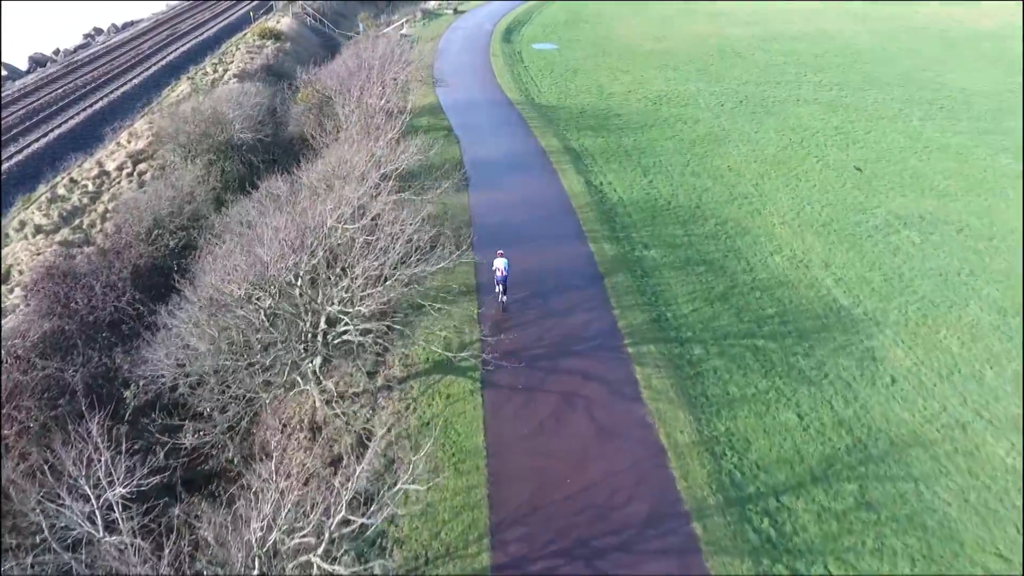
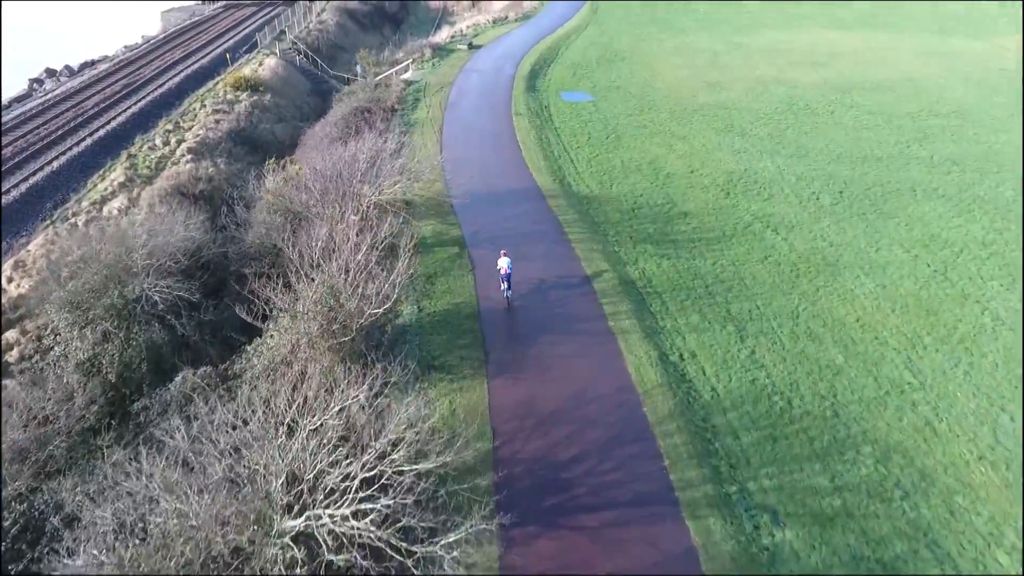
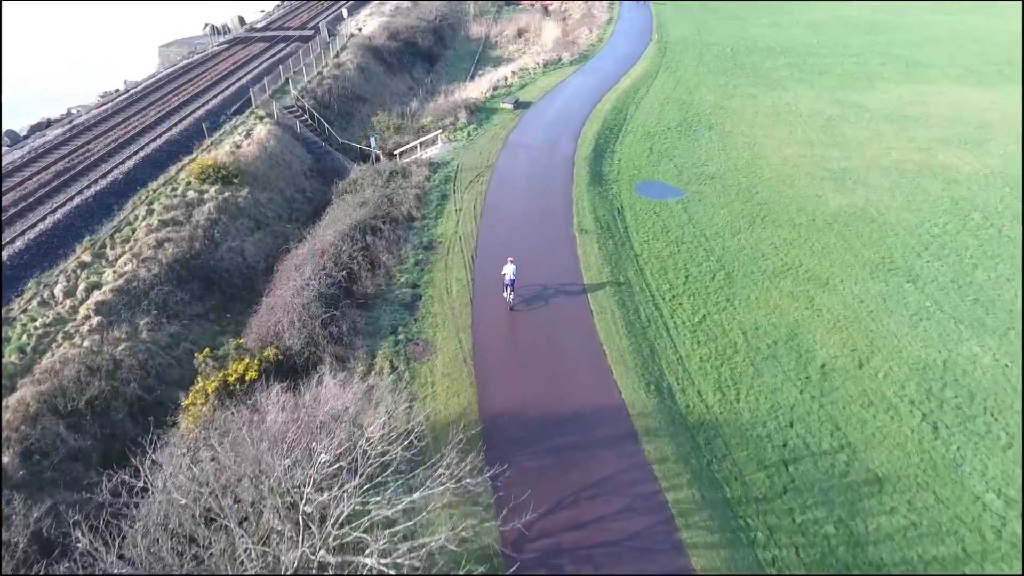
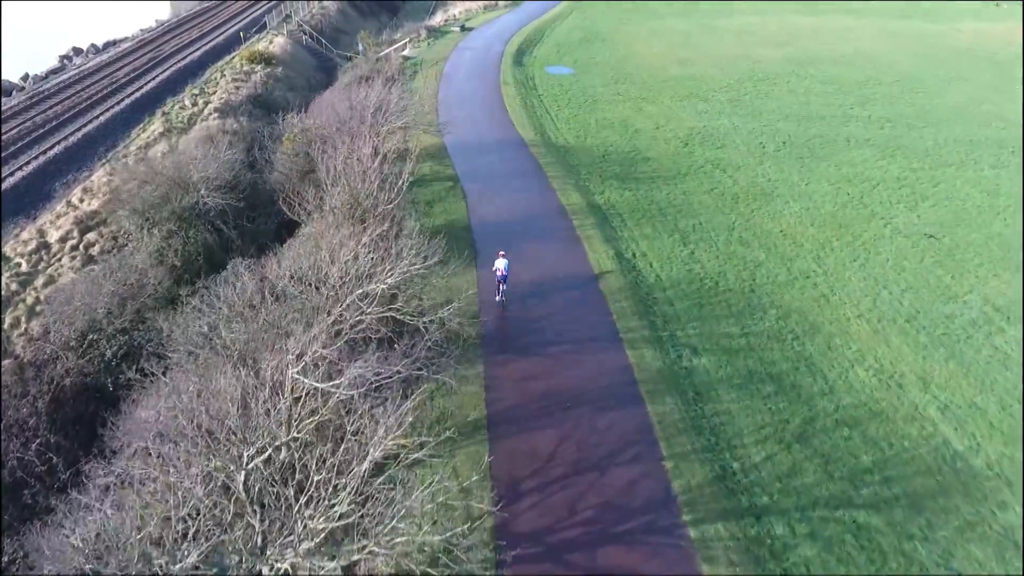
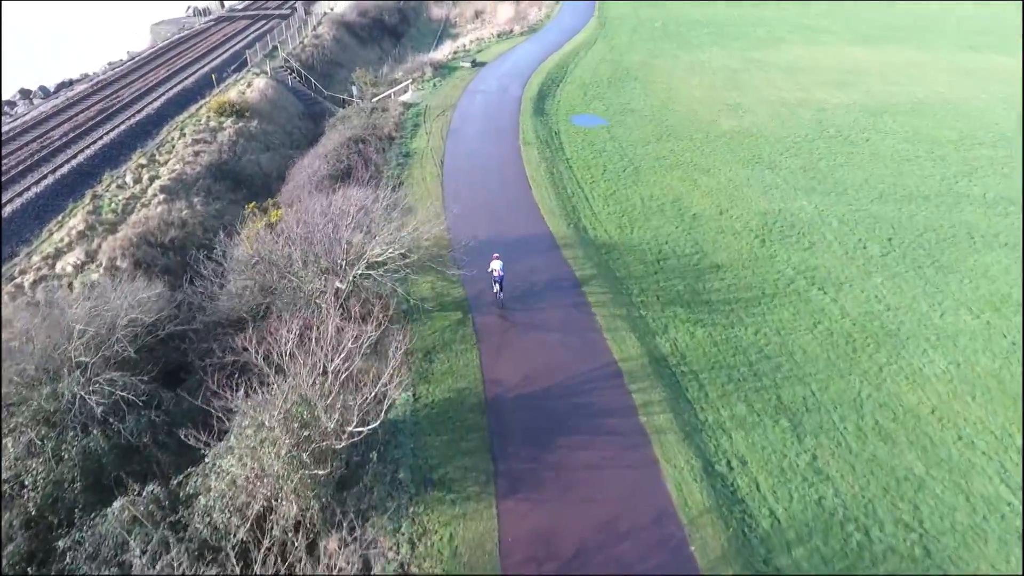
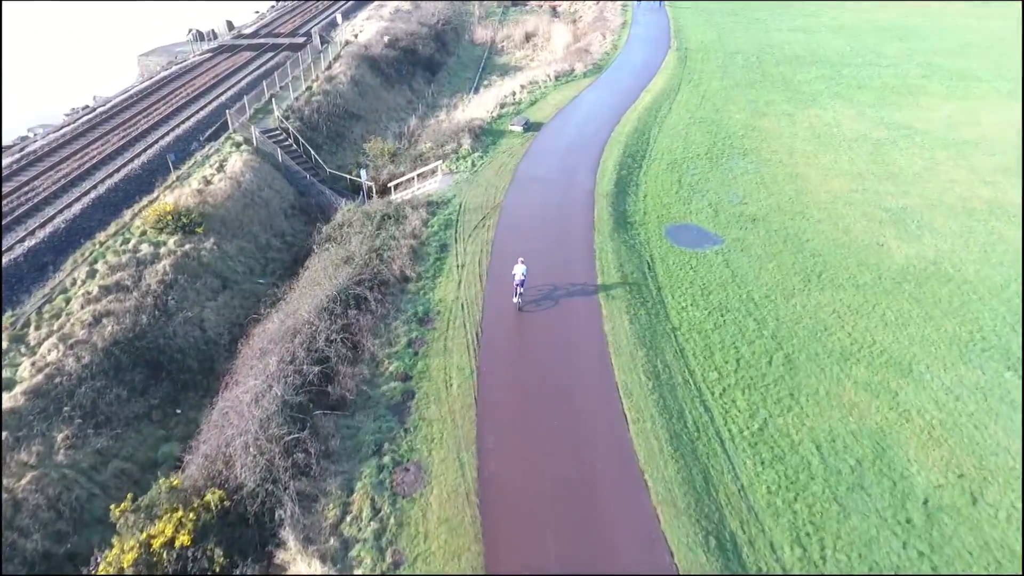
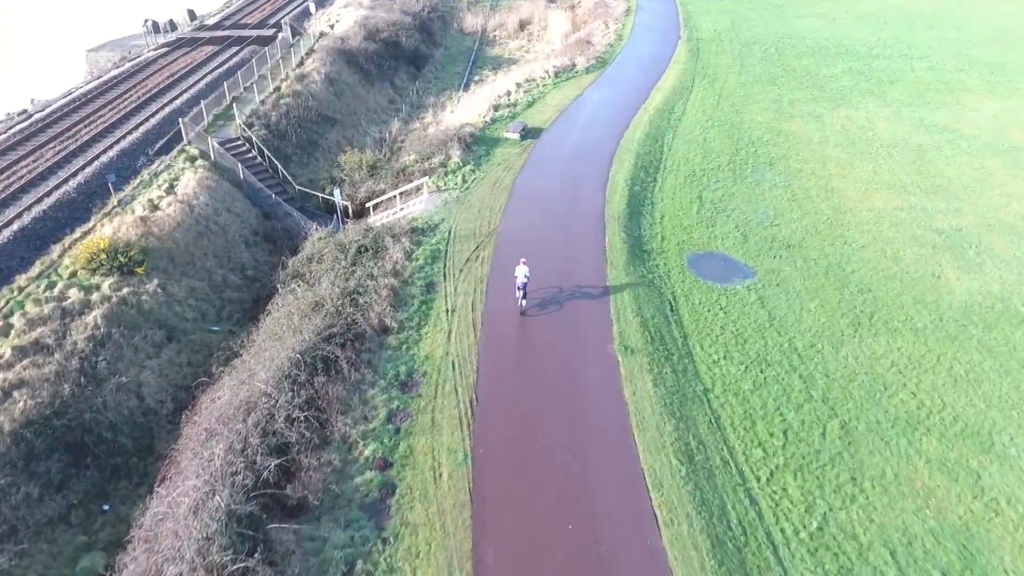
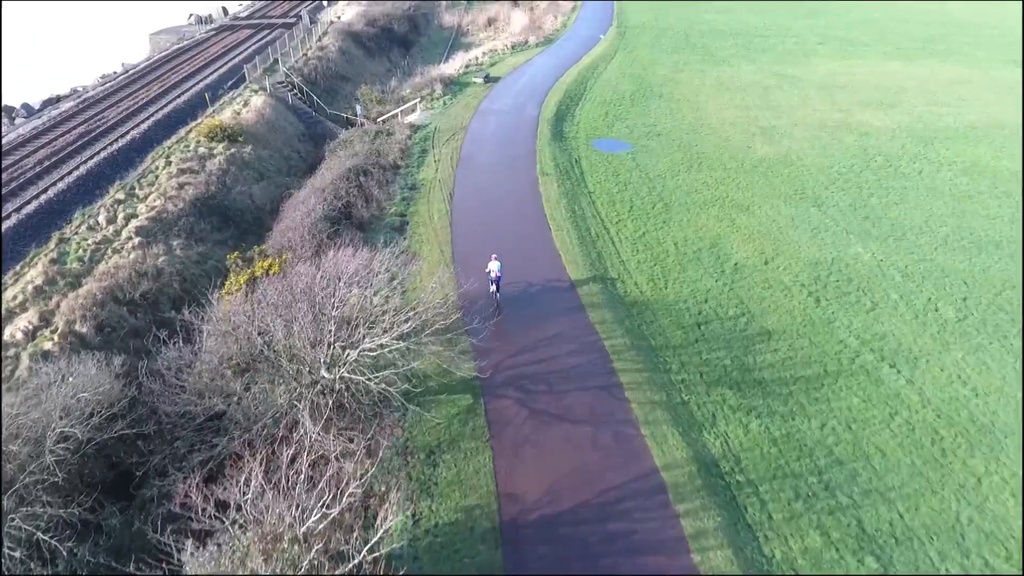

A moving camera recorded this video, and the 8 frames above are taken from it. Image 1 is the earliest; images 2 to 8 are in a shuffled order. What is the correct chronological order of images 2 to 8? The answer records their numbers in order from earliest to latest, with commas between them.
4, 2, 5, 8, 3, 6, 7
